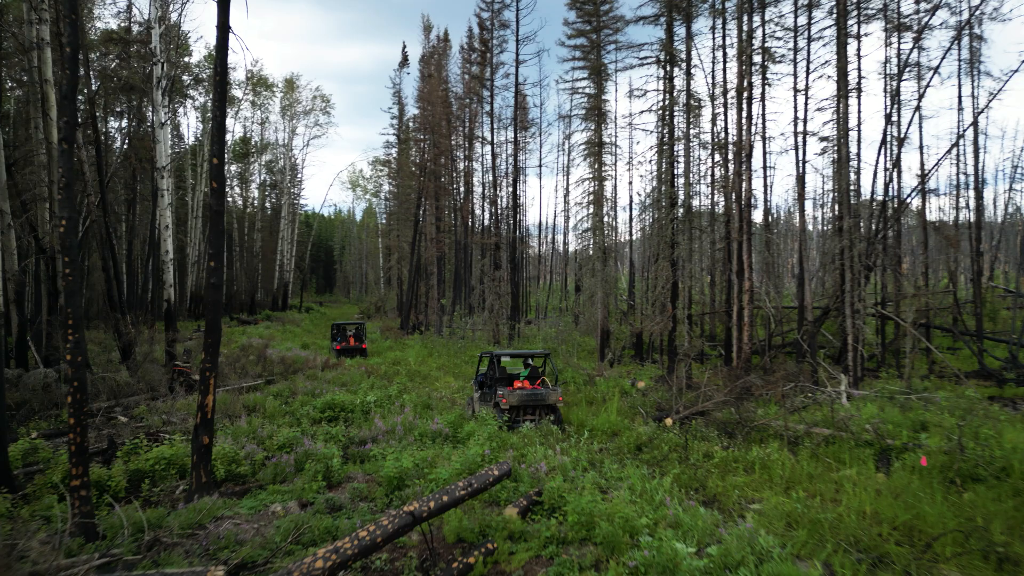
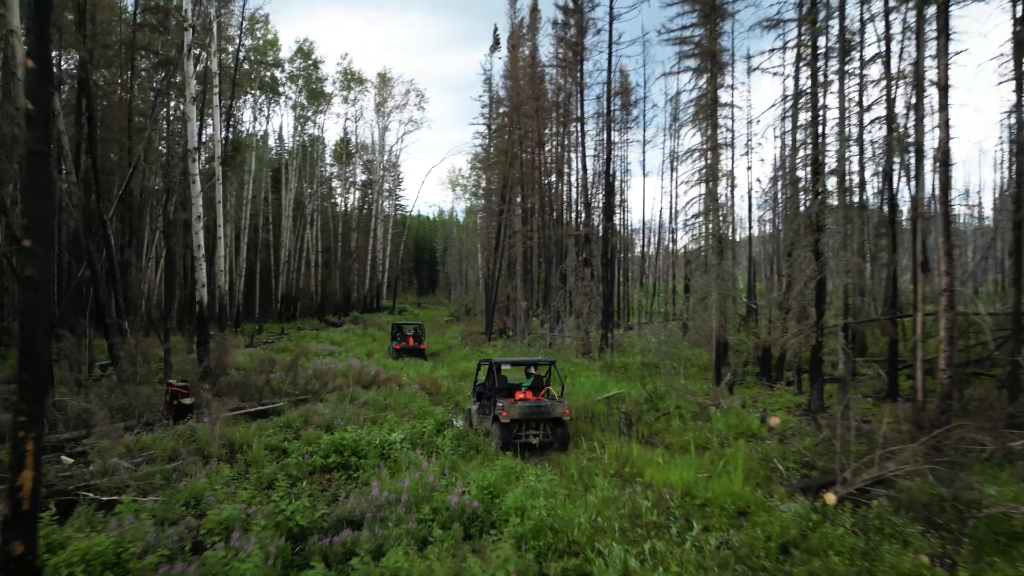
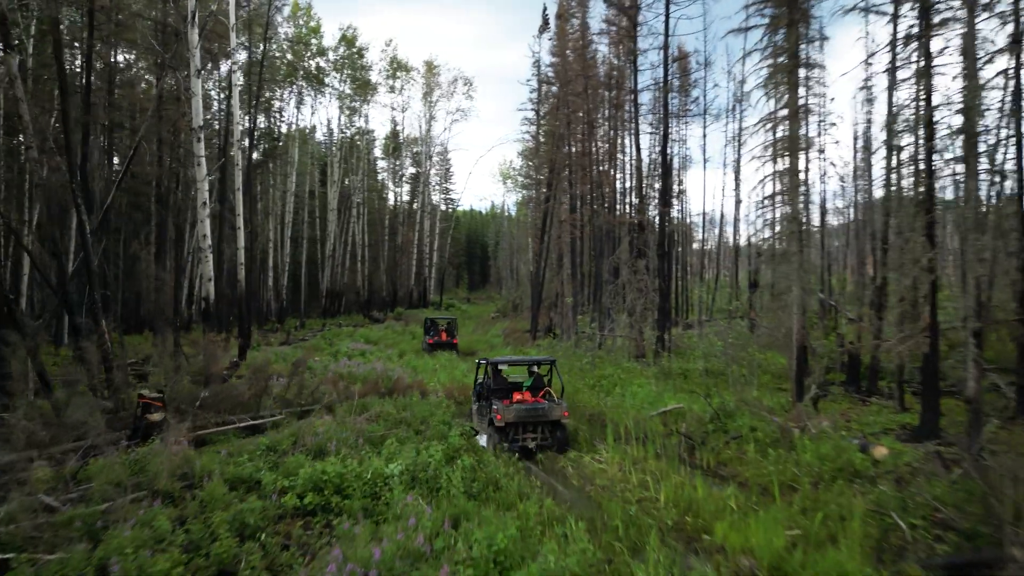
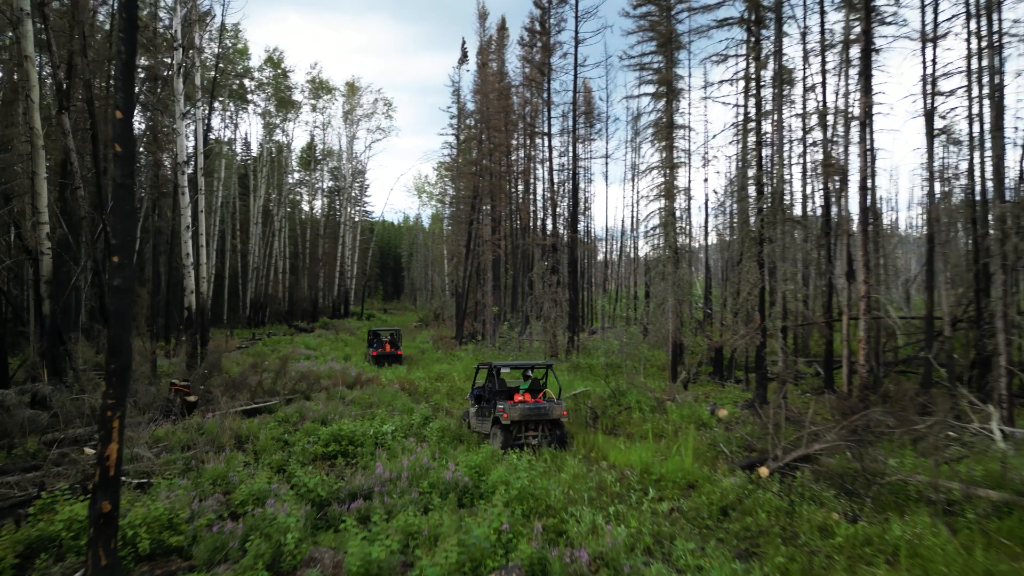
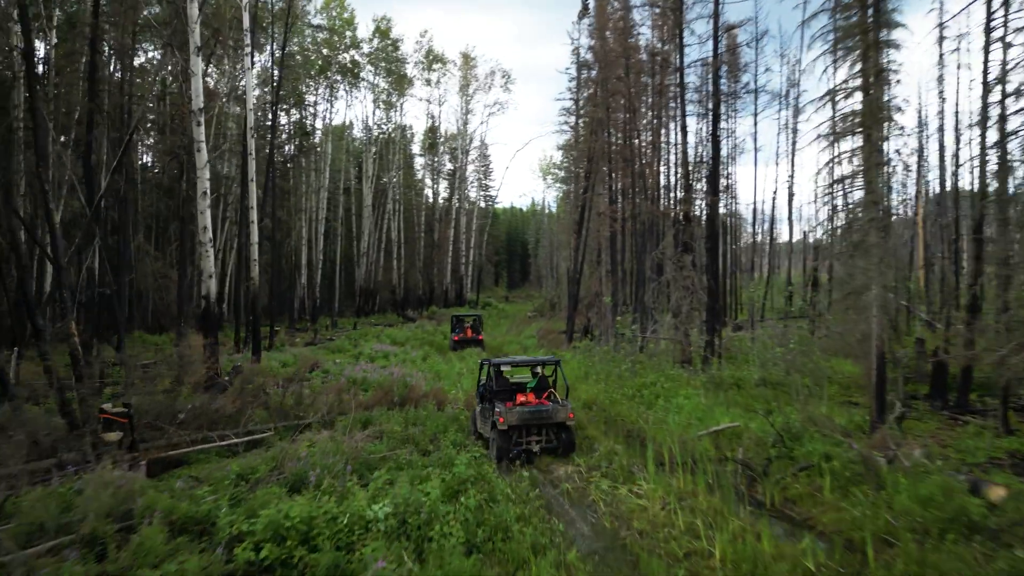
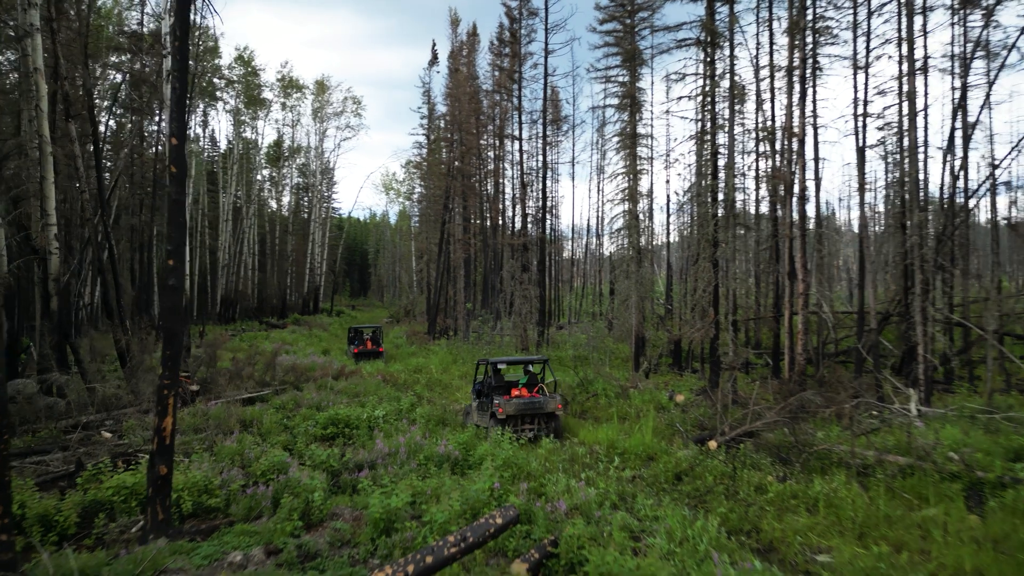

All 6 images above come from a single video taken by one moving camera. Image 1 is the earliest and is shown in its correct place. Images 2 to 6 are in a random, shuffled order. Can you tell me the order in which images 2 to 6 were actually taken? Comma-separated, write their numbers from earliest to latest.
6, 4, 2, 3, 5
